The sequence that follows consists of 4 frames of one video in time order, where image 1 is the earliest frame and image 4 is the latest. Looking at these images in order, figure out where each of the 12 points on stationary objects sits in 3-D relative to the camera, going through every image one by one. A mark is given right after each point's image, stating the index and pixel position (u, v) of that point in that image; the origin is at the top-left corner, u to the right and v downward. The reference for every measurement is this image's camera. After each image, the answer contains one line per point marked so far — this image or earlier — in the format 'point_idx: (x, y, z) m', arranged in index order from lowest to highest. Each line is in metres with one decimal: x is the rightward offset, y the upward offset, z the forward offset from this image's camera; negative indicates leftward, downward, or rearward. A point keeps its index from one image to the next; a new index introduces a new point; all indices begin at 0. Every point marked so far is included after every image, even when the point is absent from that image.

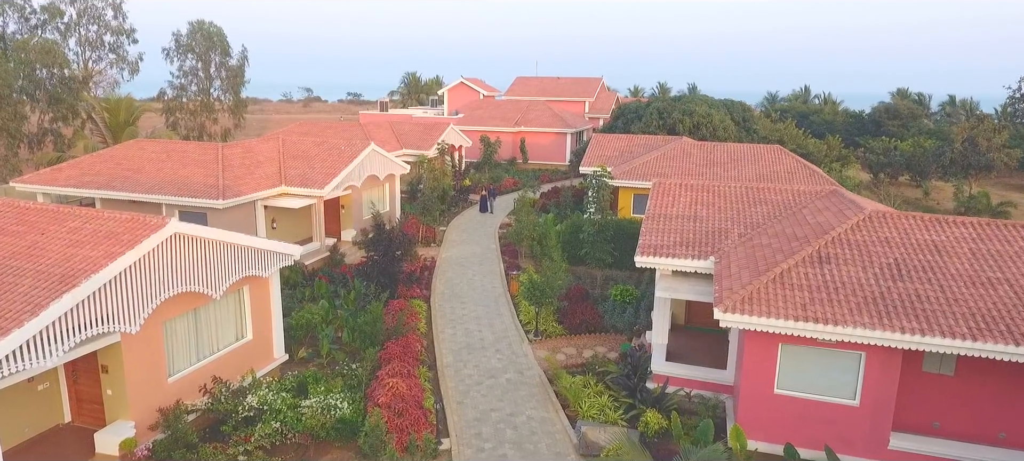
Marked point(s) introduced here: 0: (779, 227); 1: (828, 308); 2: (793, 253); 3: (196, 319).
0: (+6.2, 0.0, +17.7) m
1: (+5.6, -1.4, +13.5) m
2: (+5.7, -0.4, +15.4) m
3: (-6.6, -1.8, +15.8) m
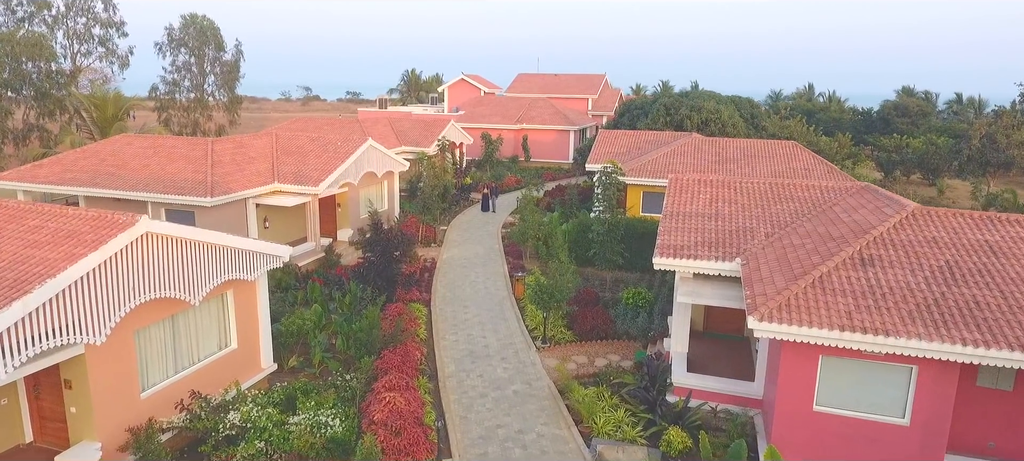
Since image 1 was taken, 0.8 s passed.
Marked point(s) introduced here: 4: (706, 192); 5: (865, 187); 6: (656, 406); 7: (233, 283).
0: (+6.3, +0.1, +16.2) m
1: (+5.7, -1.4, +12.0) m
2: (+5.8, -0.4, +13.9) m
3: (-6.4, -1.8, +14.4) m
4: (+5.0, +1.0, +19.8) m
5: (+8.8, +1.1, +19.1) m
6: (+2.9, -3.5, +15.3) m
7: (-5.8, -1.1, +15.9) m
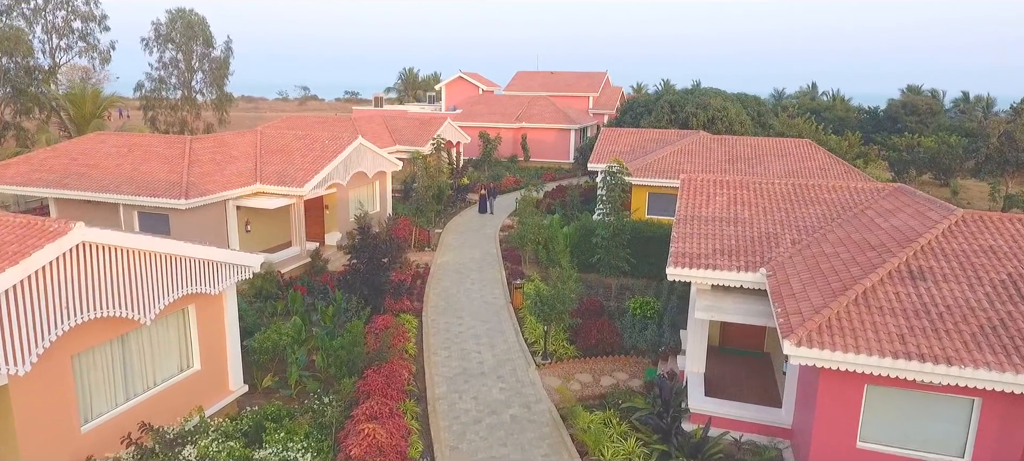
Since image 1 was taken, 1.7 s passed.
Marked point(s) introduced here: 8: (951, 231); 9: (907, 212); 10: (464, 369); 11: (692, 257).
0: (+6.3, -0.1, +14.5) m
1: (+5.7, -1.5, +10.3) m
2: (+5.8, -0.6, +12.2) m
3: (-6.5, -2.0, +12.7) m
4: (+5.0, +0.9, +18.1) m
5: (+8.8, +0.9, +17.4) m
6: (+2.8, -3.6, +13.5) m
7: (-5.8, -1.2, +14.1) m
8: (+7.4, 0.0, +12.9) m
9: (+7.5, +0.4, +14.6) m
10: (-1.1, -3.2, +17.8) m
11: (+3.5, -0.5, +14.7) m
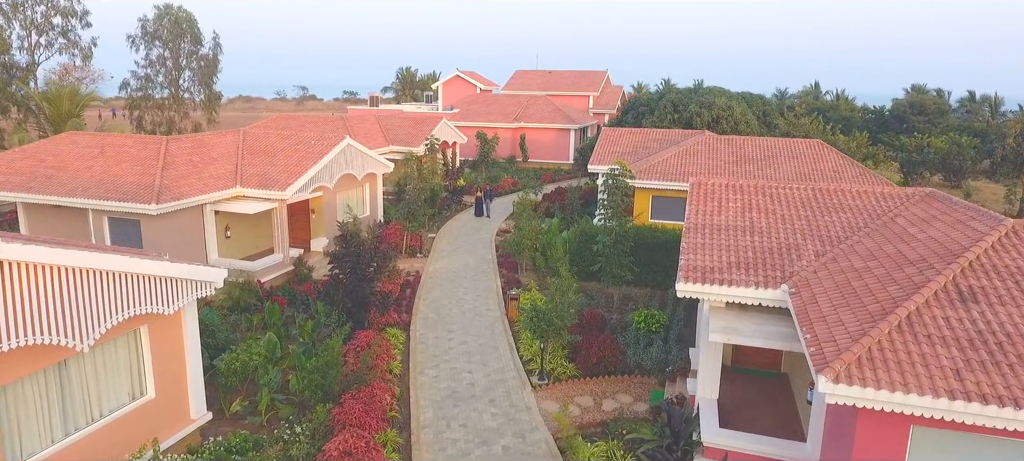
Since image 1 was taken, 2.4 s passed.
0: (+6.1, -0.3, +12.9) m
1: (+5.5, -1.7, +8.8) m
2: (+5.6, -0.8, +10.7) m
3: (-6.6, -2.1, +11.1) m
4: (+4.8, +0.7, +16.6) m
5: (+8.6, +0.8, +15.8) m
6: (+2.7, -3.8, +12.0) m
7: (-6.0, -1.4, +12.6) m
8: (+7.2, -0.2, +11.3) m
9: (+7.4, +0.2, +13.1) m
10: (-1.3, -3.4, +16.2) m
11: (+3.3, -0.7, +13.2) m
